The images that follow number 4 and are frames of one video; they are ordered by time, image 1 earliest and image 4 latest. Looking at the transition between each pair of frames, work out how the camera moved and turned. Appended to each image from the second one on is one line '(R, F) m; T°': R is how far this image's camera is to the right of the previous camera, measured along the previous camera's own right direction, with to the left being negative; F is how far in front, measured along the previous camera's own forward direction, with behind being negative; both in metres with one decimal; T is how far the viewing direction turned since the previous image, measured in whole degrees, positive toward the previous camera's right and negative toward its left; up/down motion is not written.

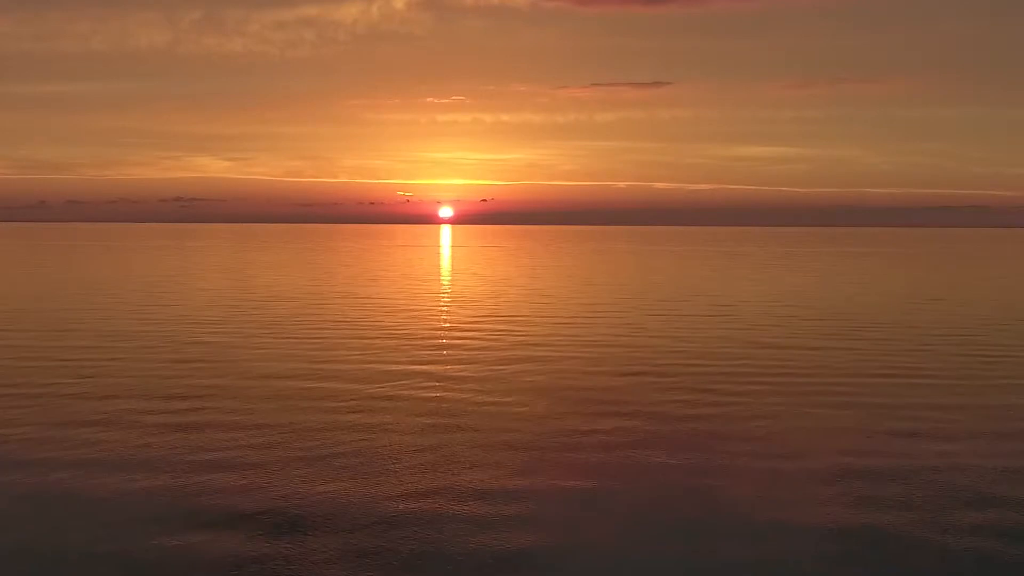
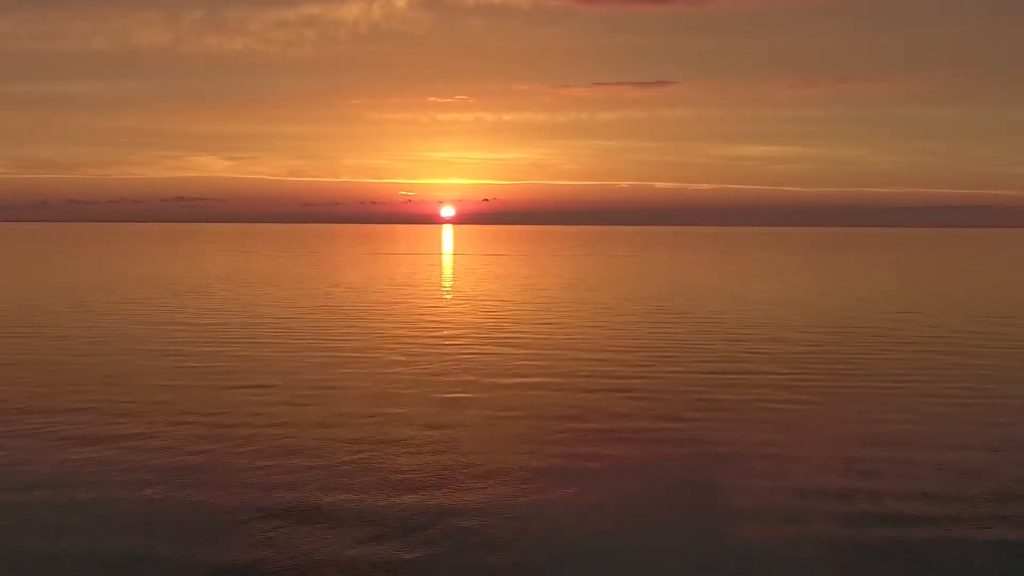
(-0.1, +1.2) m; 0°
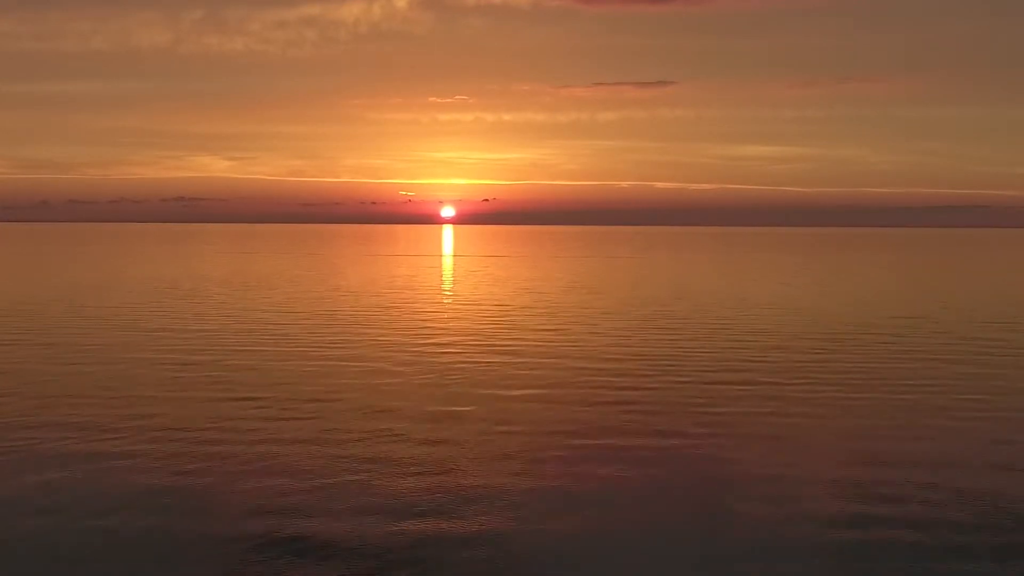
(+0.1, -0.1) m; 0°
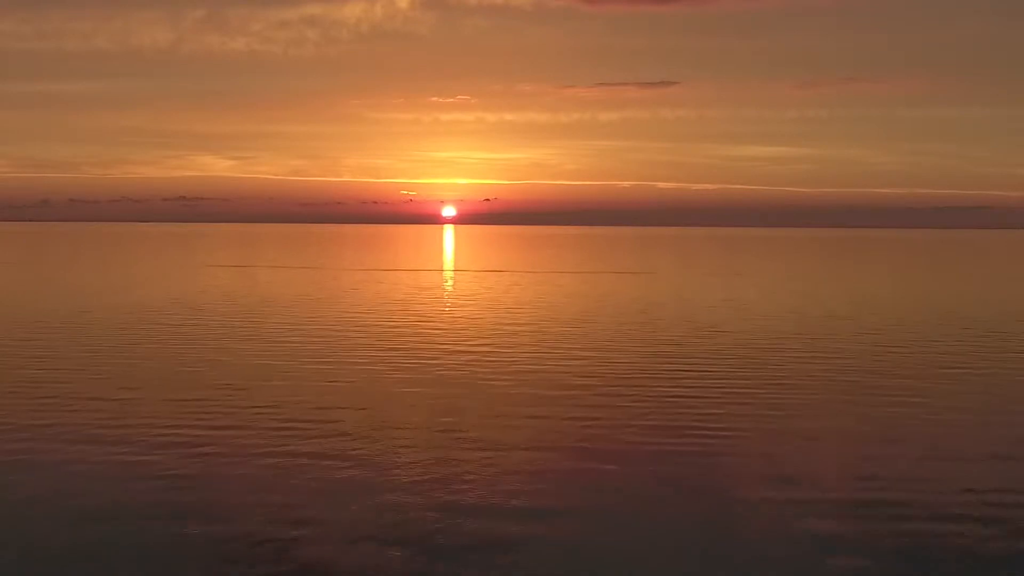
(+0.1, -0.9) m; 0°
